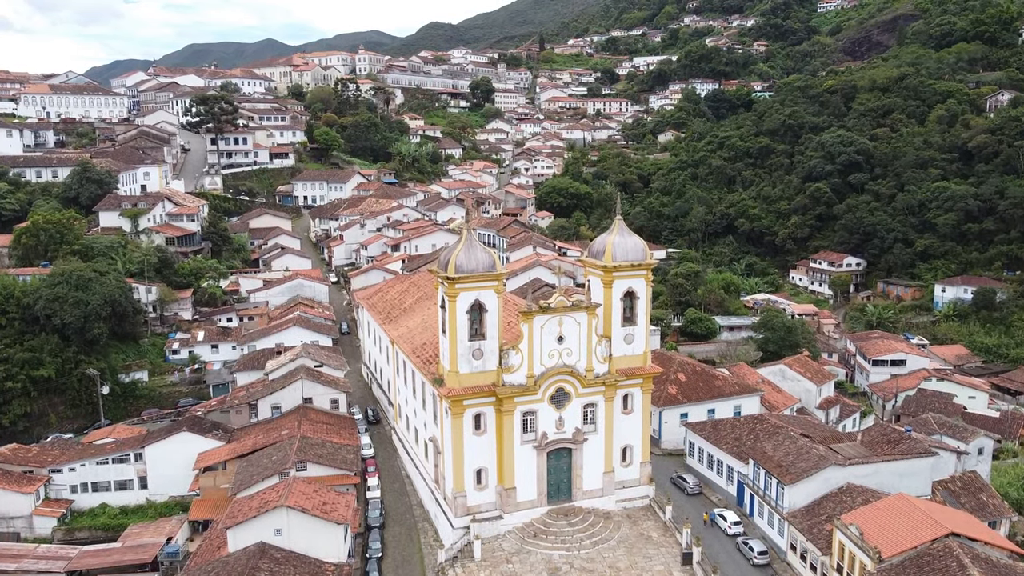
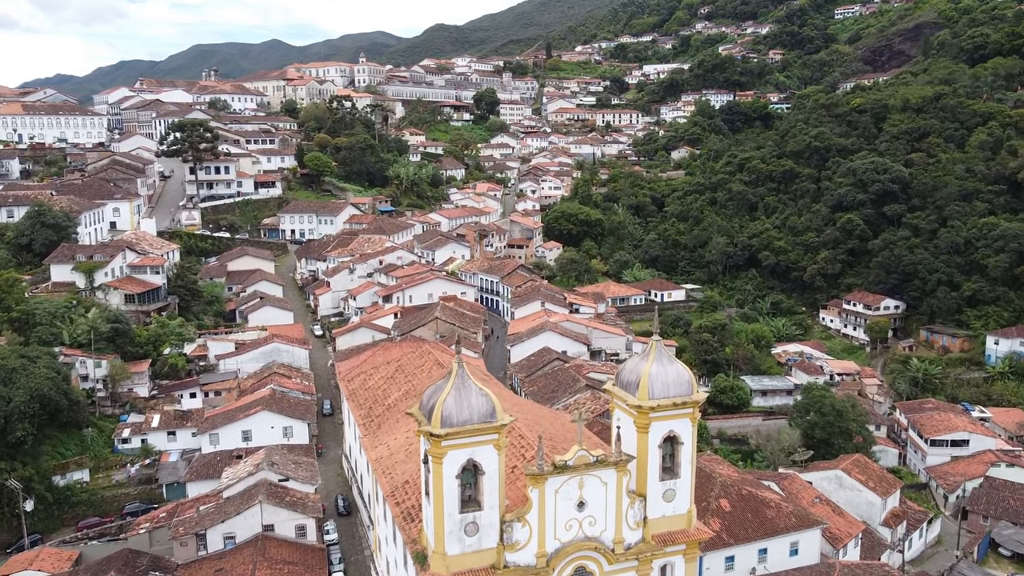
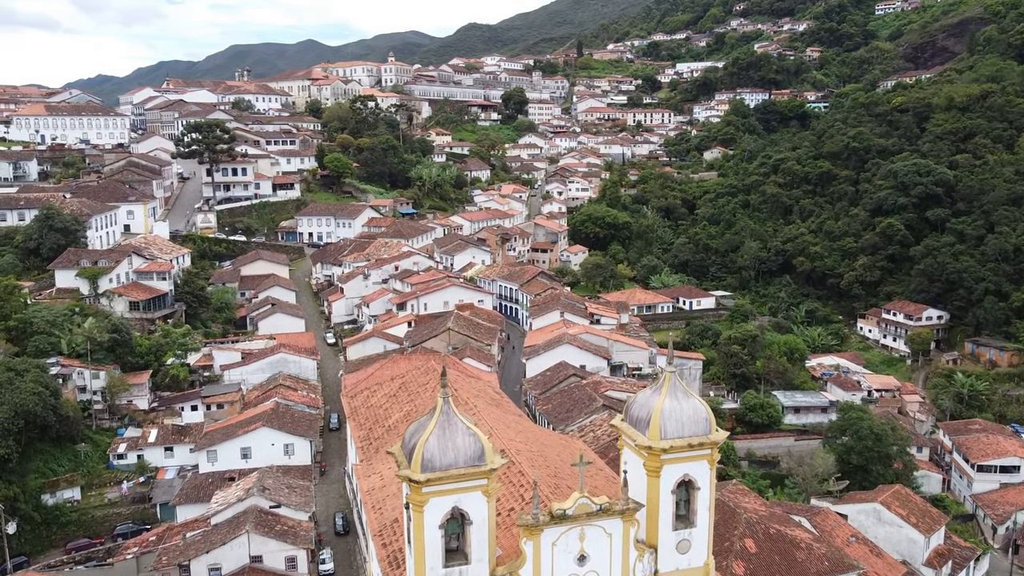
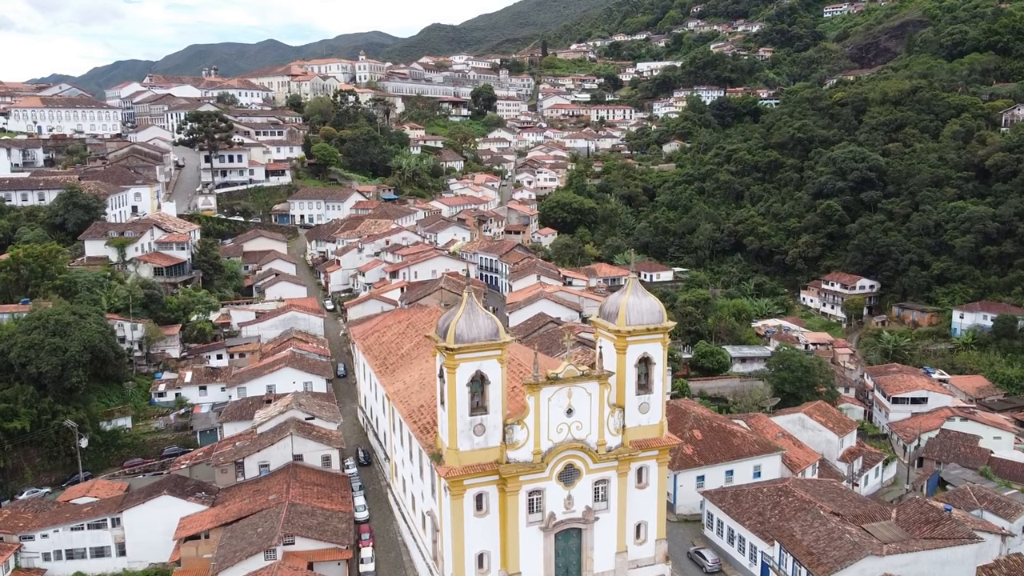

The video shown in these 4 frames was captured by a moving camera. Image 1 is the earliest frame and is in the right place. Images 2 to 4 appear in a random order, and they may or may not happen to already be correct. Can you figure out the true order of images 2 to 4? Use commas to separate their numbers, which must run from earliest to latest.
4, 2, 3
